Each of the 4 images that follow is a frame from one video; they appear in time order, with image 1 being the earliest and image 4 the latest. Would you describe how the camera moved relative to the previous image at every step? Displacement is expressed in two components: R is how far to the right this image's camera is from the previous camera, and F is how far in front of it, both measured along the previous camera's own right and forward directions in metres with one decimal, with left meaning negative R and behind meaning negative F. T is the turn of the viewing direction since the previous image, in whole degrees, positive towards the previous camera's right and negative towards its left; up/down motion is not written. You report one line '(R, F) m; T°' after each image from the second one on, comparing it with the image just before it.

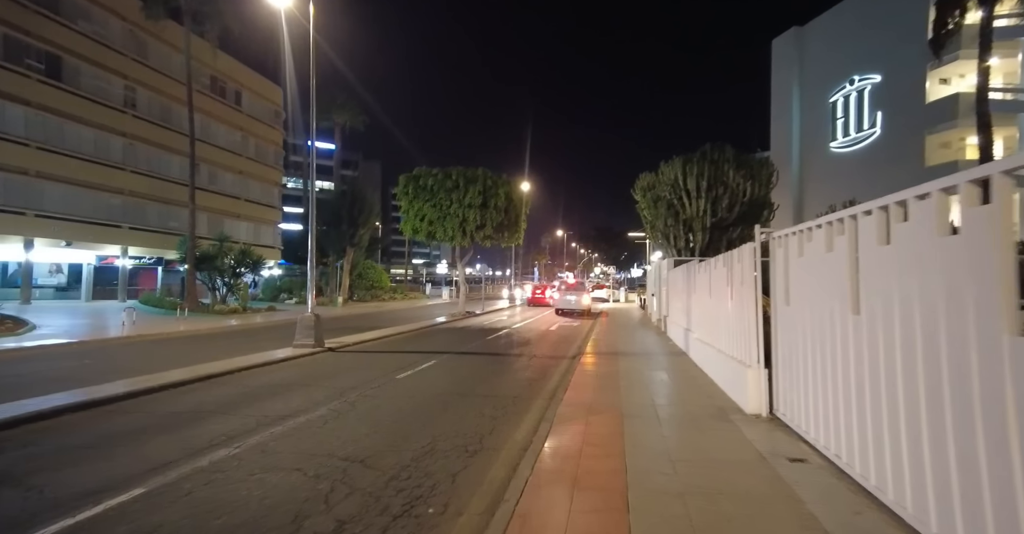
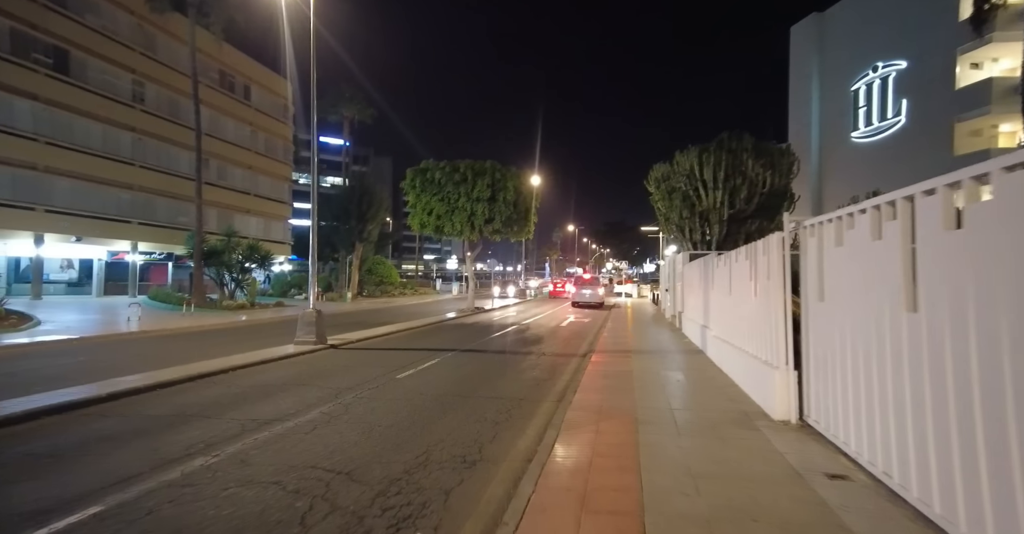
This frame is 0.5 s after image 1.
(+0.1, +0.7) m; -1°
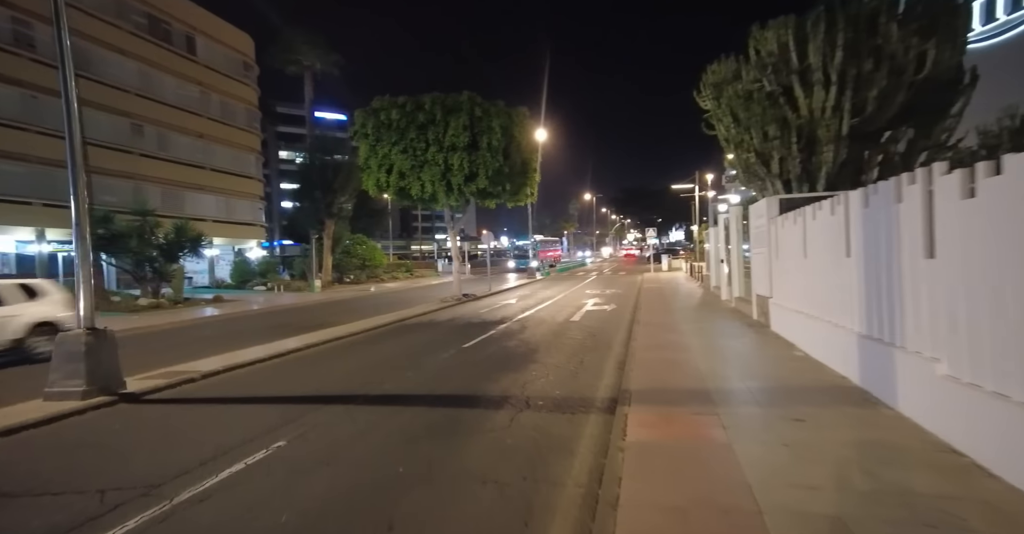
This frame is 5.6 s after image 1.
(+1.2, +8.6) m; -2°
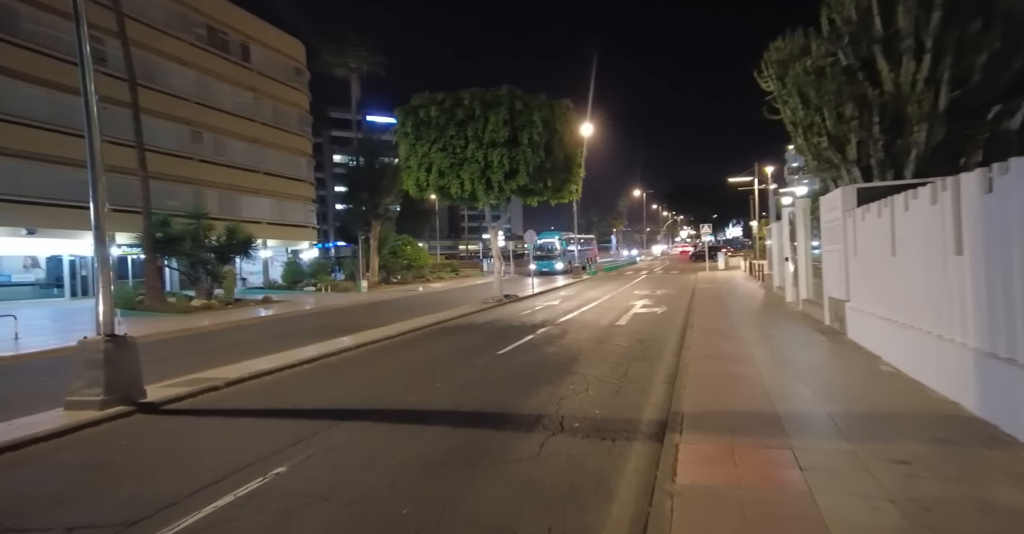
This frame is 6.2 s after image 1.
(+0.2, +1.0) m; -5°
